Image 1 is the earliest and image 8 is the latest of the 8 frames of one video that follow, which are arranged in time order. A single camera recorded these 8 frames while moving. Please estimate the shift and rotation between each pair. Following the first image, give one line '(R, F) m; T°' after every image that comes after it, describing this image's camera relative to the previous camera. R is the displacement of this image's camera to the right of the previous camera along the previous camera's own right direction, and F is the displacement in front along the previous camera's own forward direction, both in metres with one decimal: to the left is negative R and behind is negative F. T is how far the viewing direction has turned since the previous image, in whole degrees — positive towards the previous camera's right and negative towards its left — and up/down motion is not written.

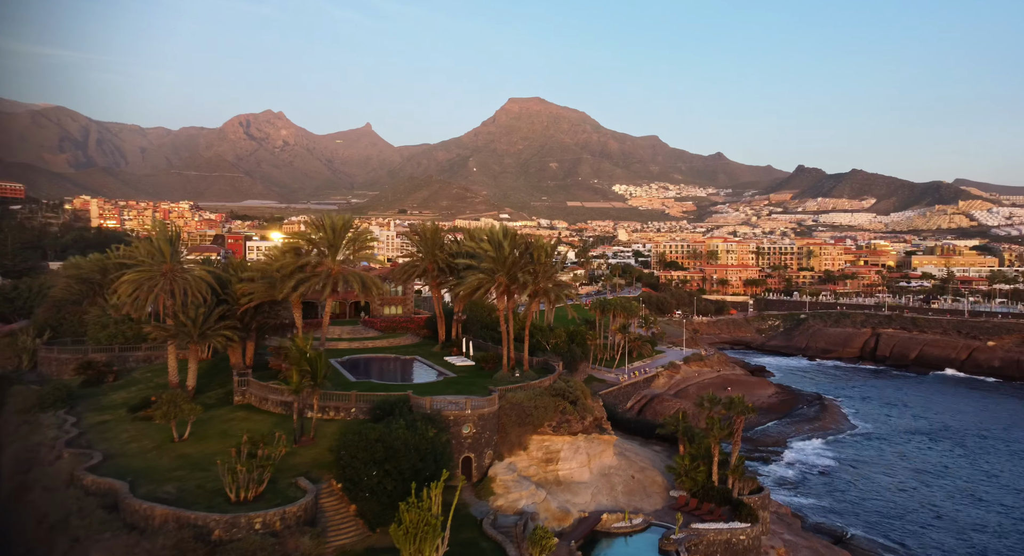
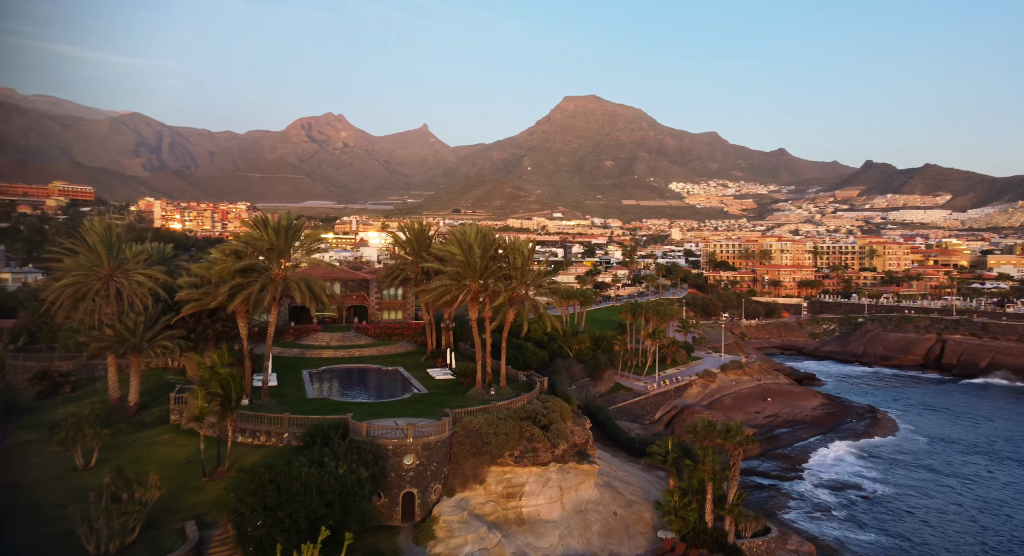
(+2.8, +2.7) m; -4°
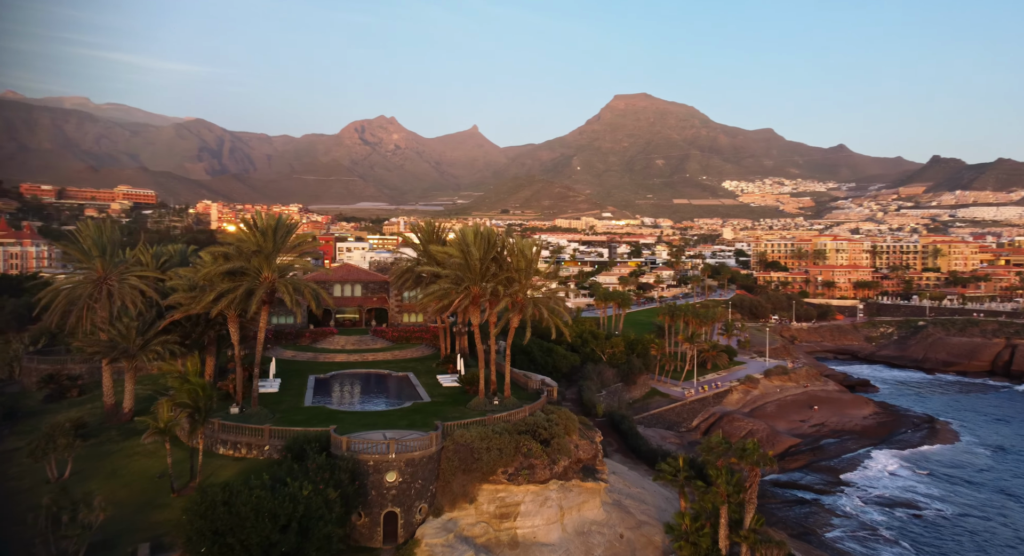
(+1.5, +1.3) m; -4°
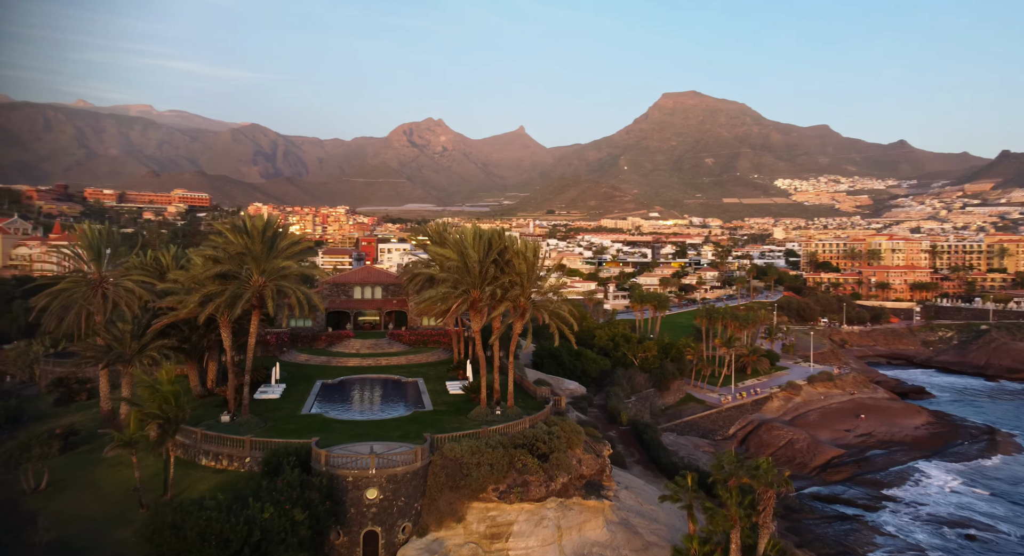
(+1.4, +1.1) m; -4°
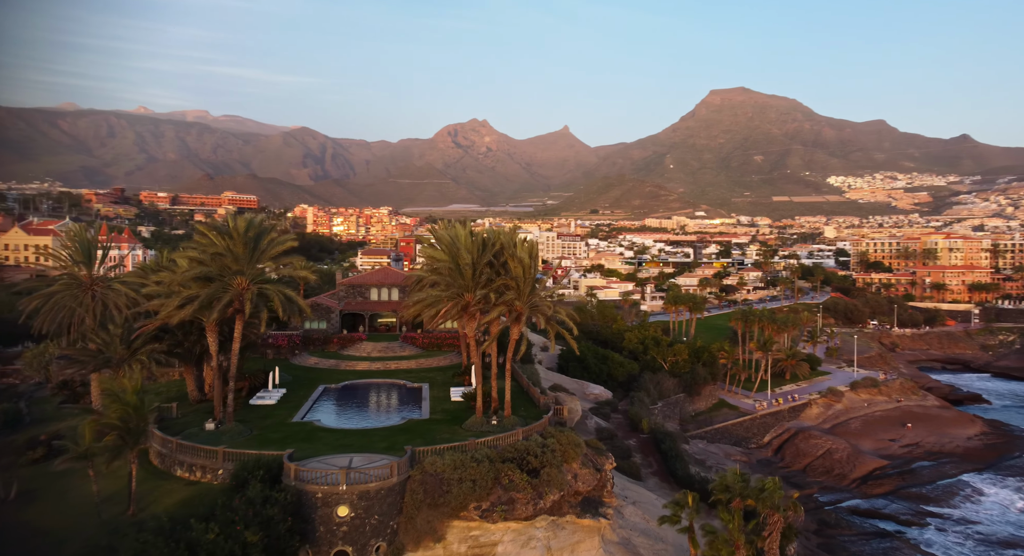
(+1.5, +1.1) m; -4°
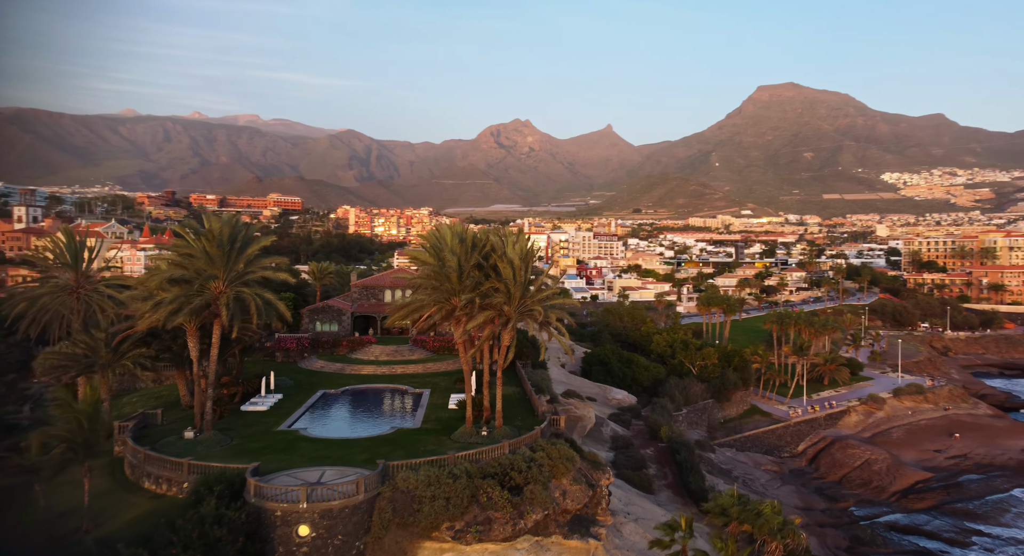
(+1.5, +1.1) m; -4°
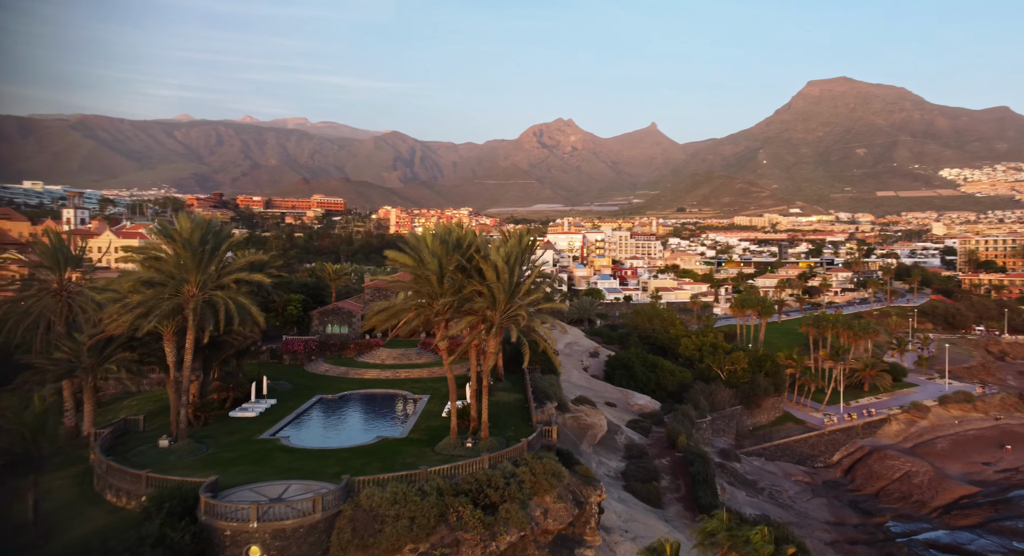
(+1.6, +1.1) m; -4°
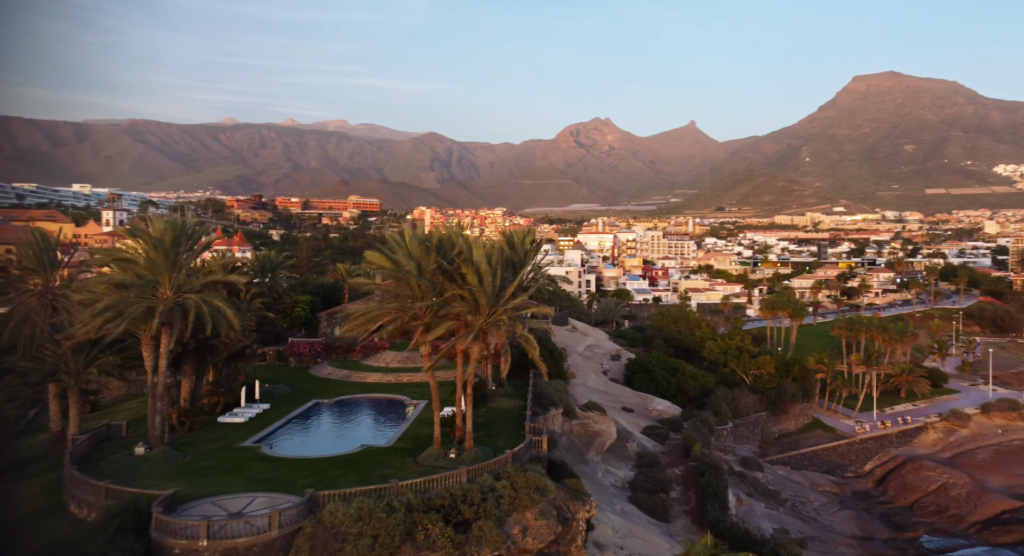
(+1.4, +0.9) m; -3°
